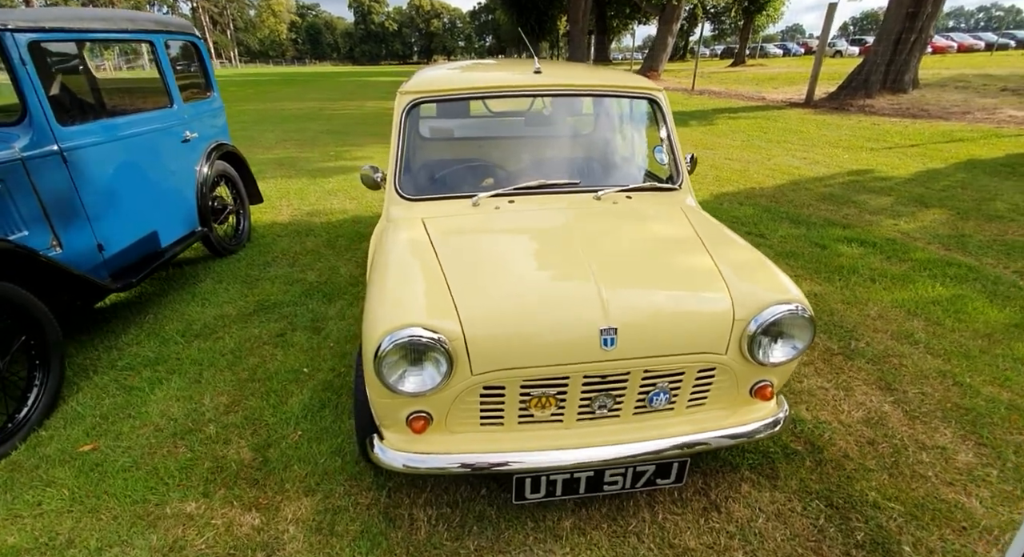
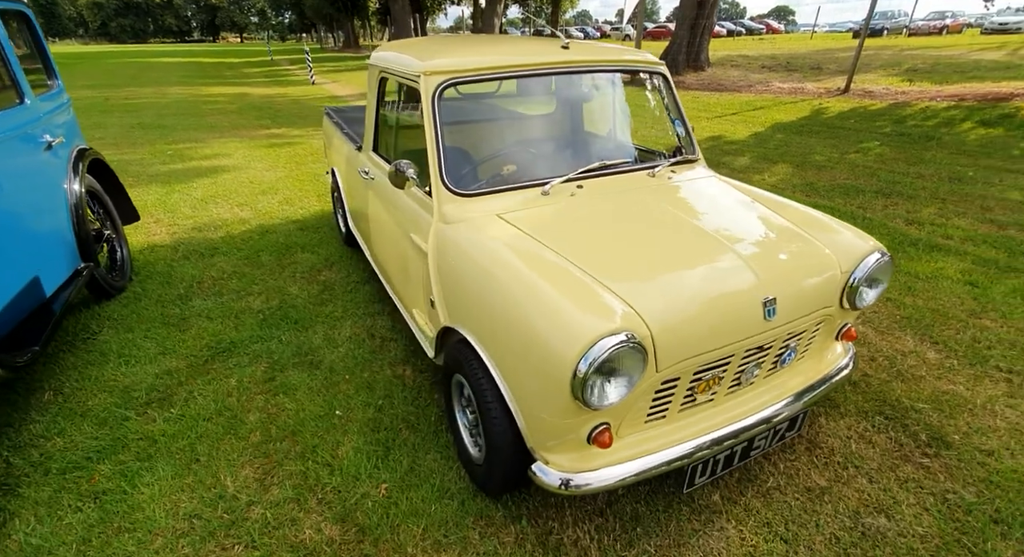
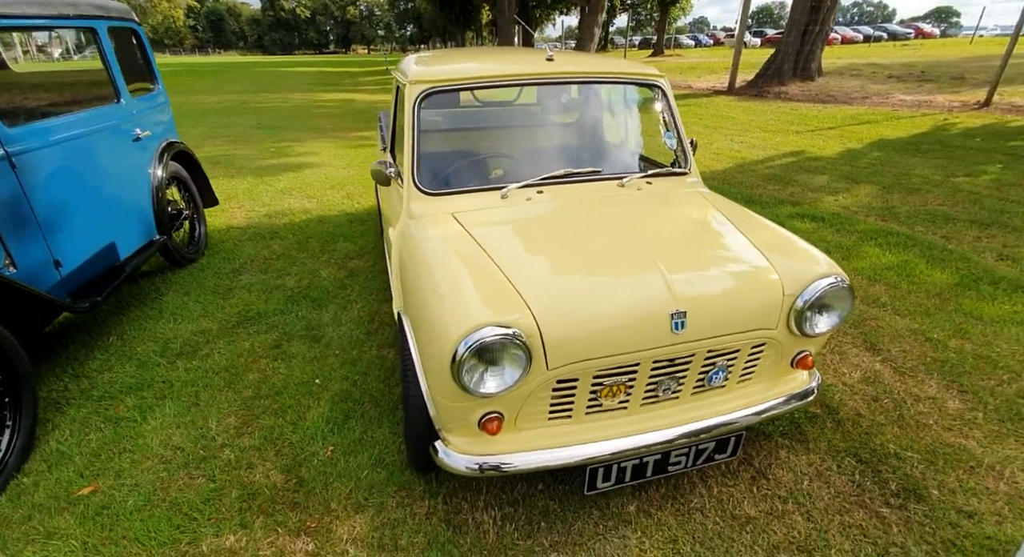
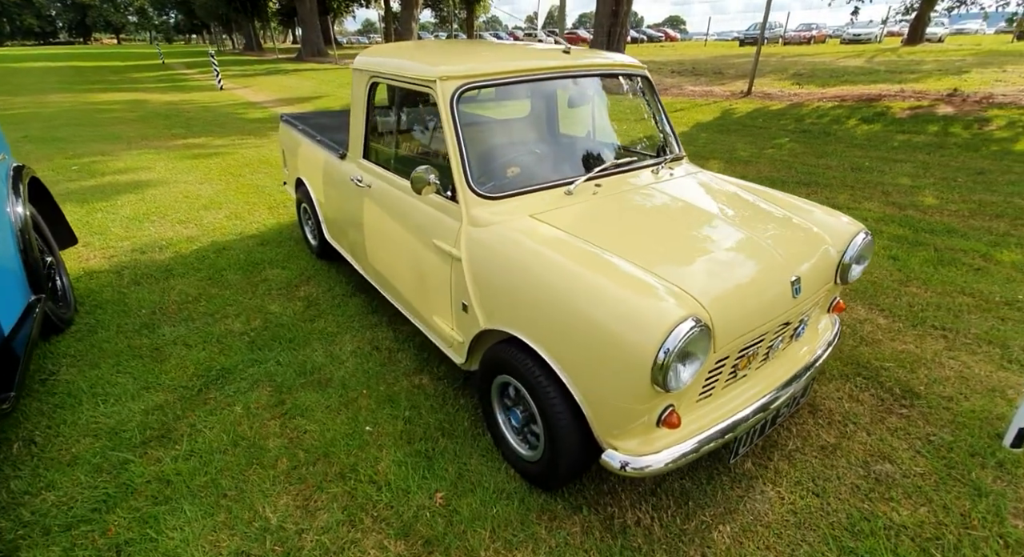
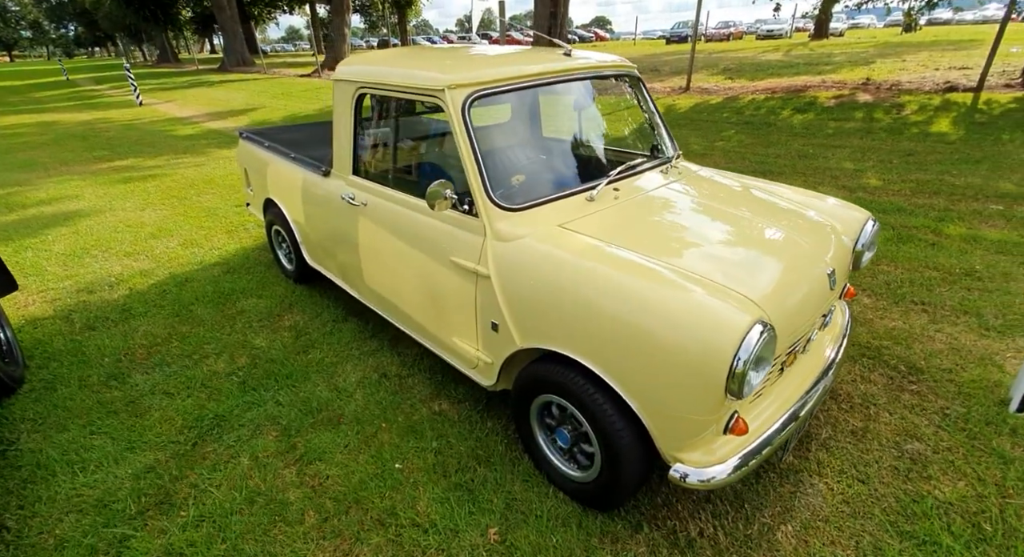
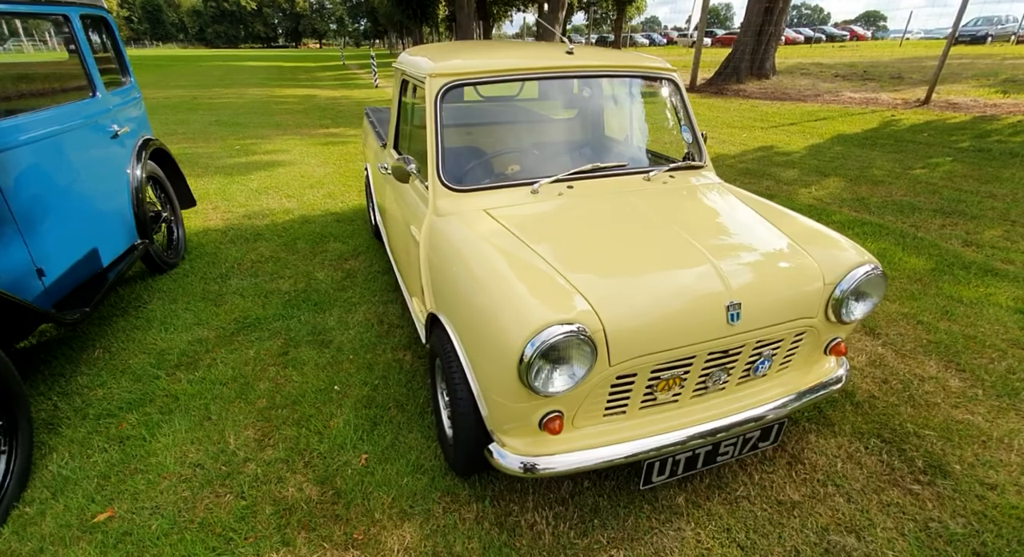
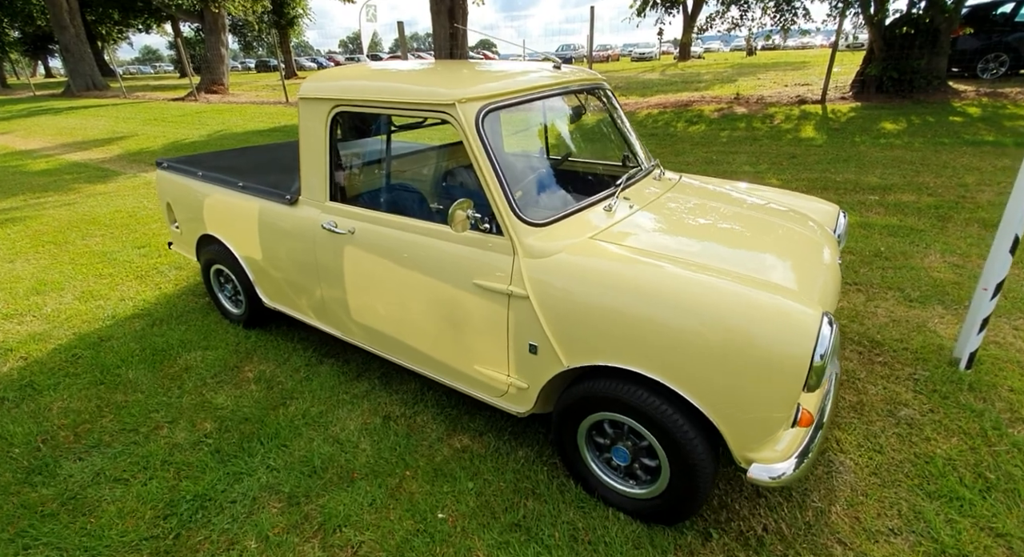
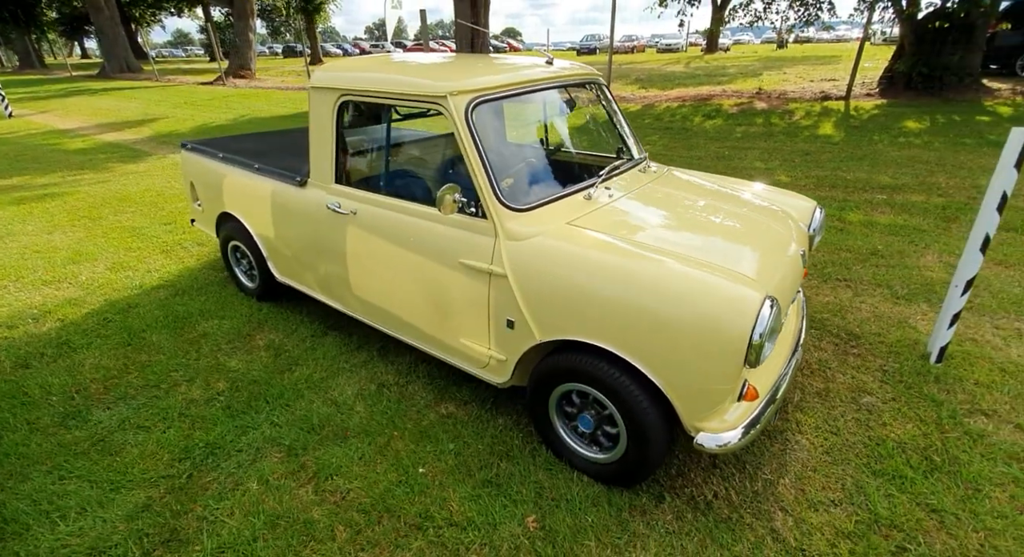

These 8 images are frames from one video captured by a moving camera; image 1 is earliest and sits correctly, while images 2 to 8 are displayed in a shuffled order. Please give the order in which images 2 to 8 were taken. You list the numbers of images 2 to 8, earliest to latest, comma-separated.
3, 6, 2, 4, 5, 8, 7
